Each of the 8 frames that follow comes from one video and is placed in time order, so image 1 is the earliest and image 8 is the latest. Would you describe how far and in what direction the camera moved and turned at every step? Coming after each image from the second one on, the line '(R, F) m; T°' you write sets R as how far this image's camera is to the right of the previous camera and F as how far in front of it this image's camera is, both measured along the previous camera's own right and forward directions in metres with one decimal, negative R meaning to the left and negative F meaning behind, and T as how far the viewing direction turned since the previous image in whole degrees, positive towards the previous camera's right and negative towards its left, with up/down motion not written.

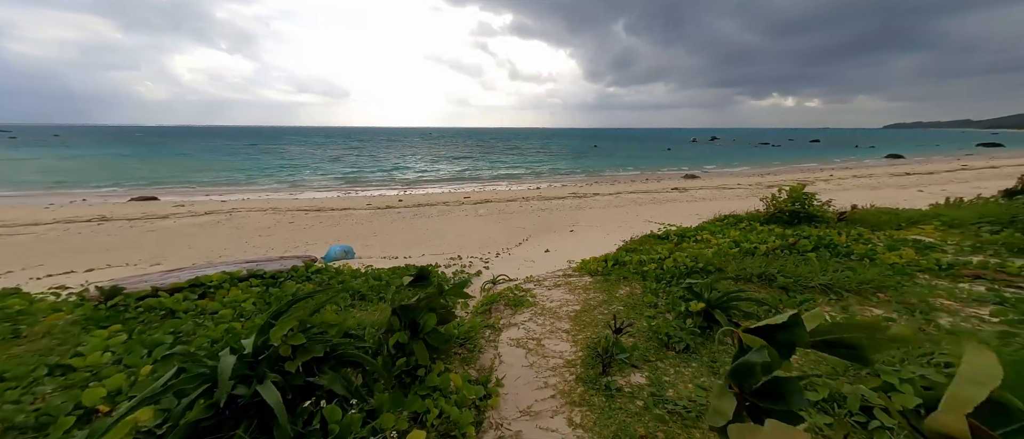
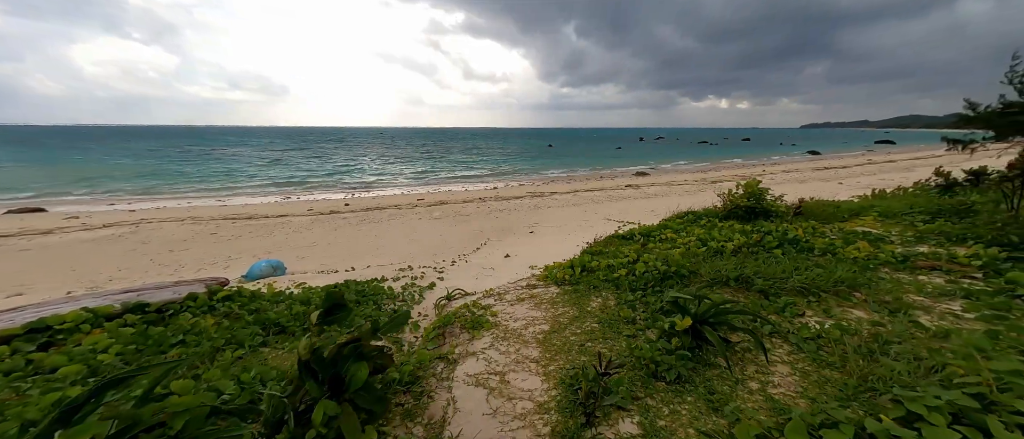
(+0.1, +0.6) m; +7°
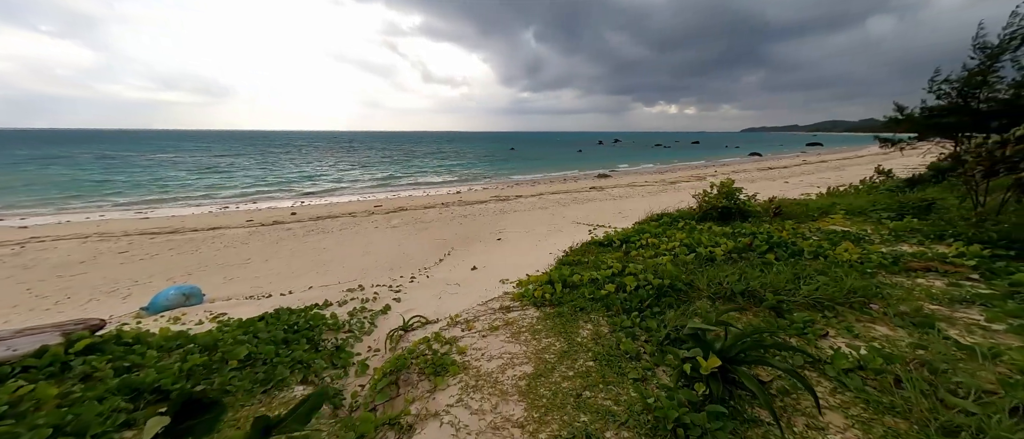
(0.0, +0.7) m; +6°
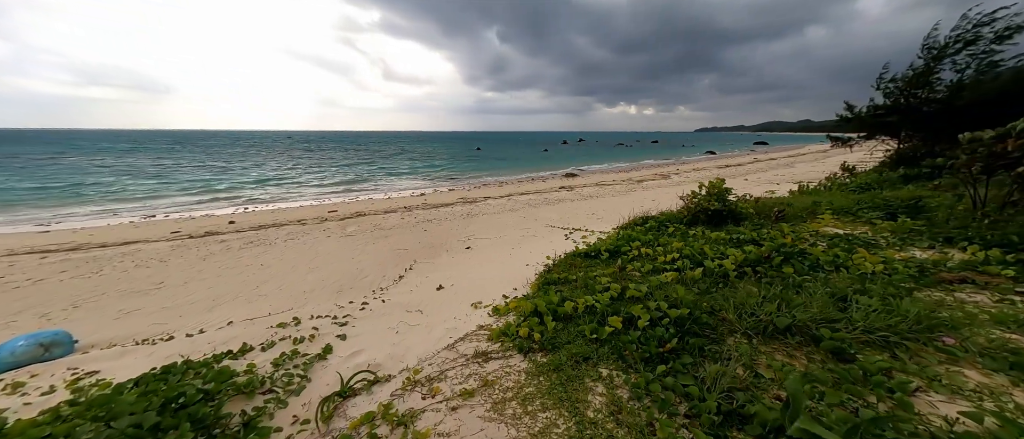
(-0.1, +0.9) m; +6°
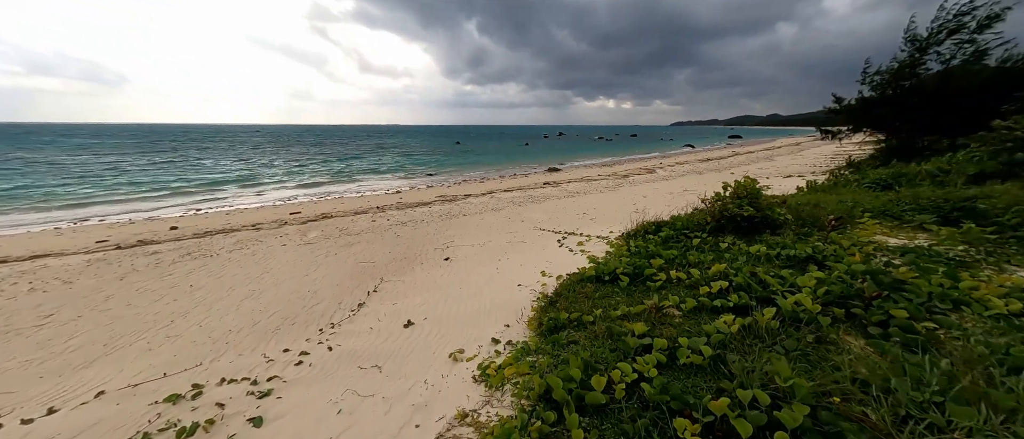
(-0.1, +1.2) m; +3°
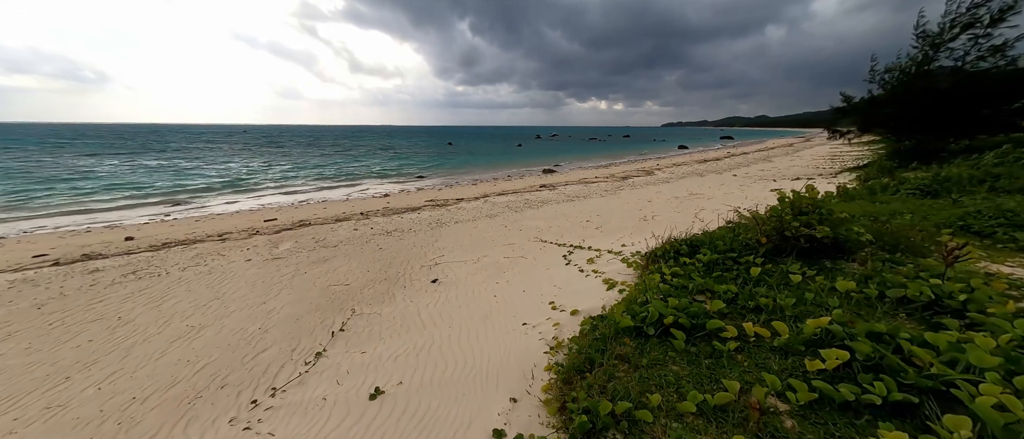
(-0.1, +1.1) m; +1°
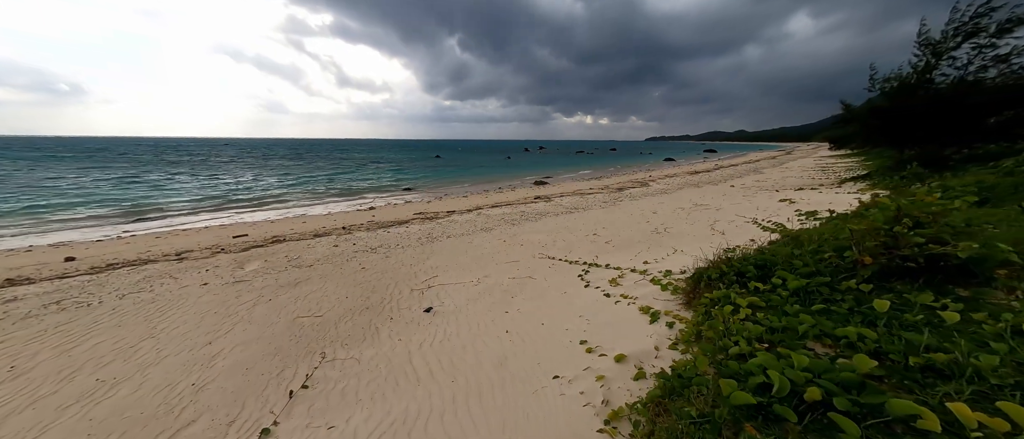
(-0.3, +1.0) m; +2°
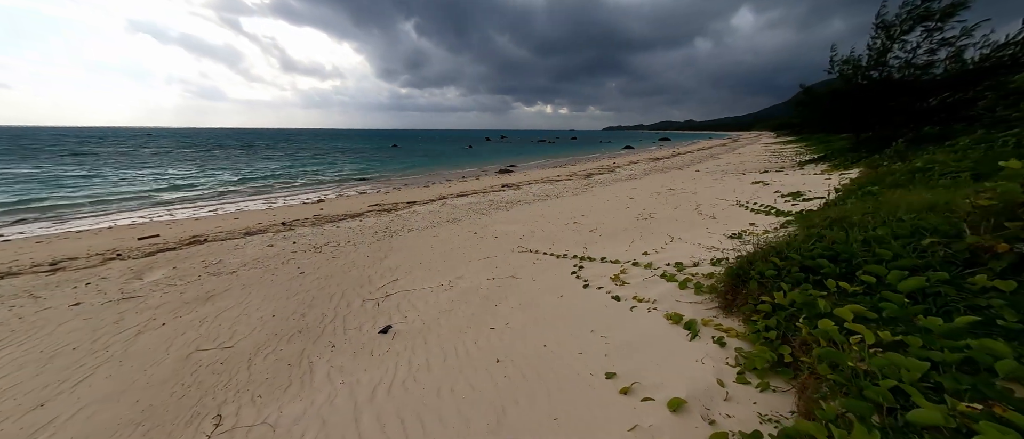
(-0.2, +1.2) m; +6°
